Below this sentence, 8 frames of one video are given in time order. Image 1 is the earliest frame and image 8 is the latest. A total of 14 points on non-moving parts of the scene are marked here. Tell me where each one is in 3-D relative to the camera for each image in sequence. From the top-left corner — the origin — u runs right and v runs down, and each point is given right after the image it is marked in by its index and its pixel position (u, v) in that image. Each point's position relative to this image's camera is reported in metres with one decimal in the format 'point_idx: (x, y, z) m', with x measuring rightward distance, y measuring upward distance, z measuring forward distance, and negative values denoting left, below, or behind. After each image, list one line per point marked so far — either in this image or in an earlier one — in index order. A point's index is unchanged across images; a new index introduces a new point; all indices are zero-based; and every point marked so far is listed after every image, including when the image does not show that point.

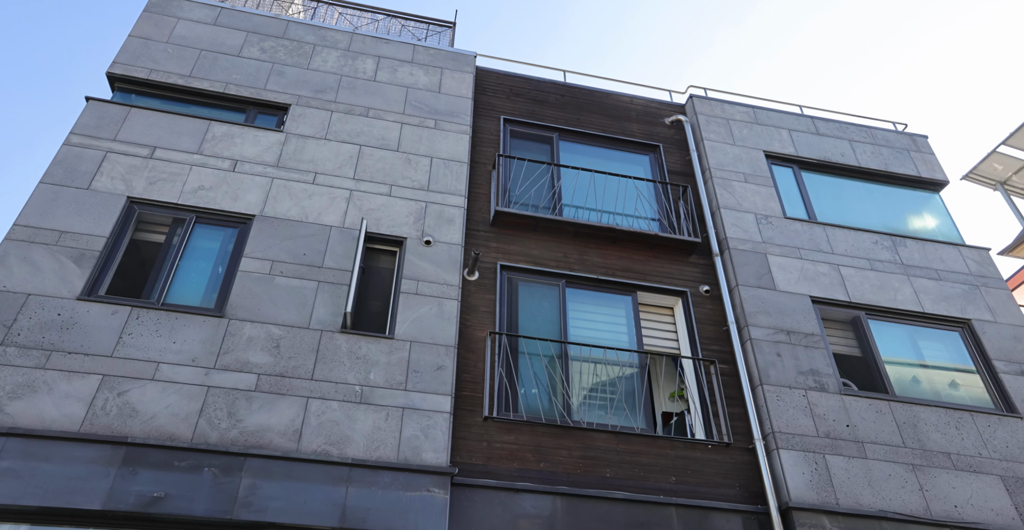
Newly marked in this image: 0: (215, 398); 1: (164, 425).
0: (-3.3, -1.5, +8.2) m
1: (-3.7, -1.7, +7.9) m
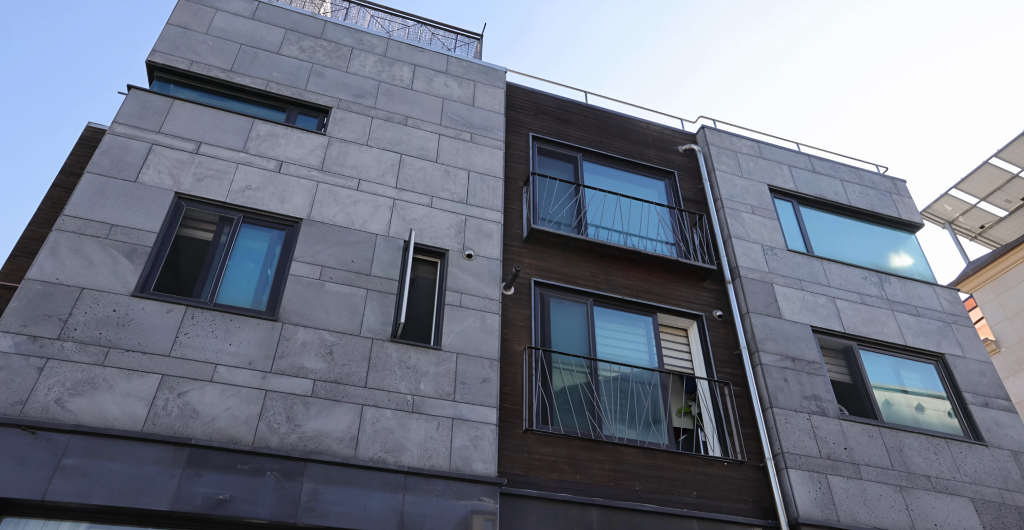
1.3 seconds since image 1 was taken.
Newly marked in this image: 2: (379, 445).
0: (-2.6, -1.5, +8.3) m
1: (-3.0, -1.7, +8.0) m
2: (-1.5, -2.0, +8.4) m
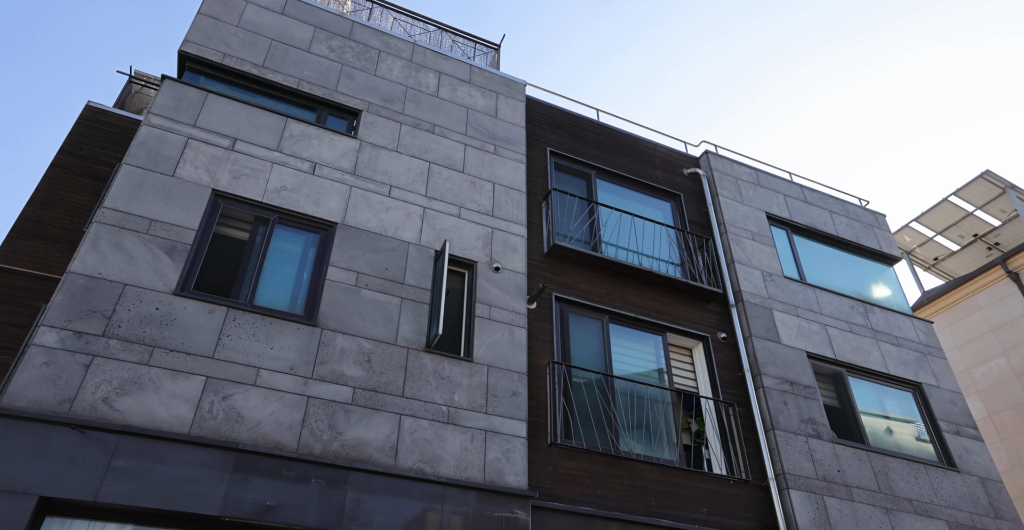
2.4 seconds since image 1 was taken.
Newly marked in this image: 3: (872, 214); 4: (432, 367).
0: (-2.2, -1.6, +8.3) m
1: (-2.6, -1.8, +8.0) m
2: (-1.1, -2.2, +8.5) m
3: (+7.9, +1.1, +16.4) m
4: (-1.0, -1.3, +9.3) m
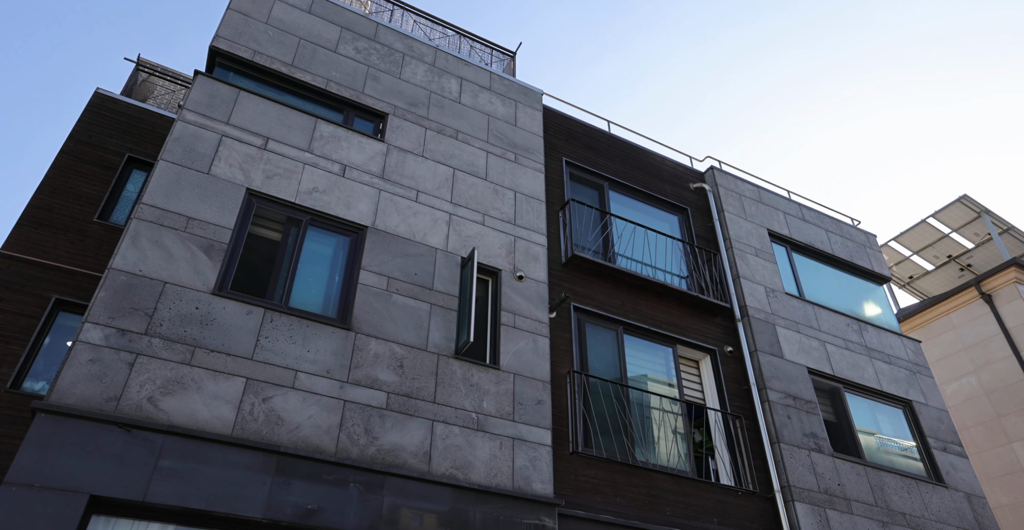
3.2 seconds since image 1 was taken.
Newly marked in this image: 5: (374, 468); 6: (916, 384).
0: (-1.8, -1.7, +8.4) m
1: (-2.2, -1.8, +8.0) m
2: (-0.7, -2.3, +8.6) m
3: (+7.9, +0.7, +16.9) m
4: (-0.6, -1.4, +9.4) m
5: (-1.5, -2.2, +8.1) m
6: (+7.8, -2.3, +14.4) m
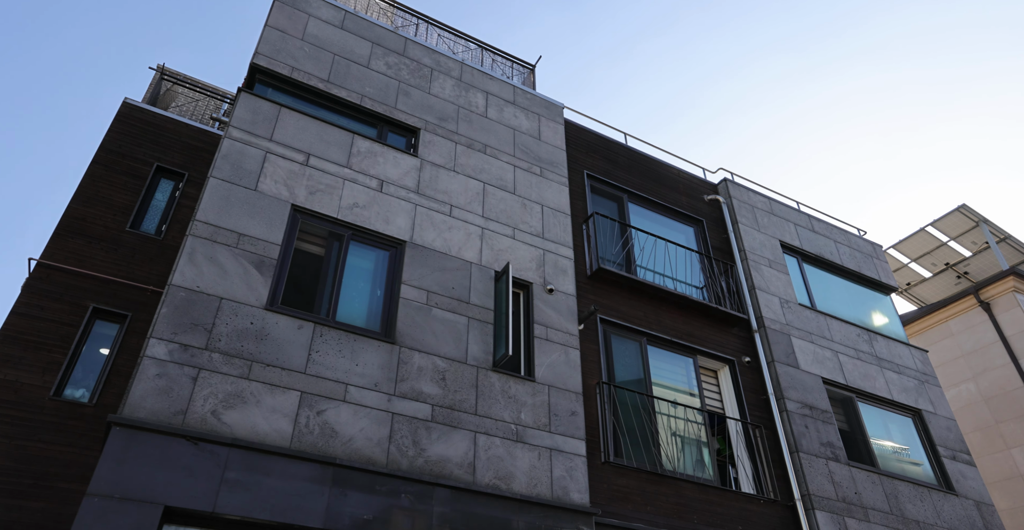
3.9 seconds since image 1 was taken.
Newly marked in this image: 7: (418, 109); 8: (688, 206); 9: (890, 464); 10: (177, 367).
0: (-1.3, -1.8, +8.6) m
1: (-1.7, -2.0, +8.3) m
2: (-0.2, -2.5, +8.9) m
3: (+8.3, +0.5, +17.4) m
4: (-0.2, -1.6, +9.7) m
5: (-1.0, -2.4, +8.4) m
6: (+8.1, -2.5, +14.8) m
7: (-1.5, +2.5, +12.0) m
8: (+3.5, +1.2, +15.0) m
9: (+6.6, -3.5, +13.2) m
10: (-3.4, -1.1, +7.7) m
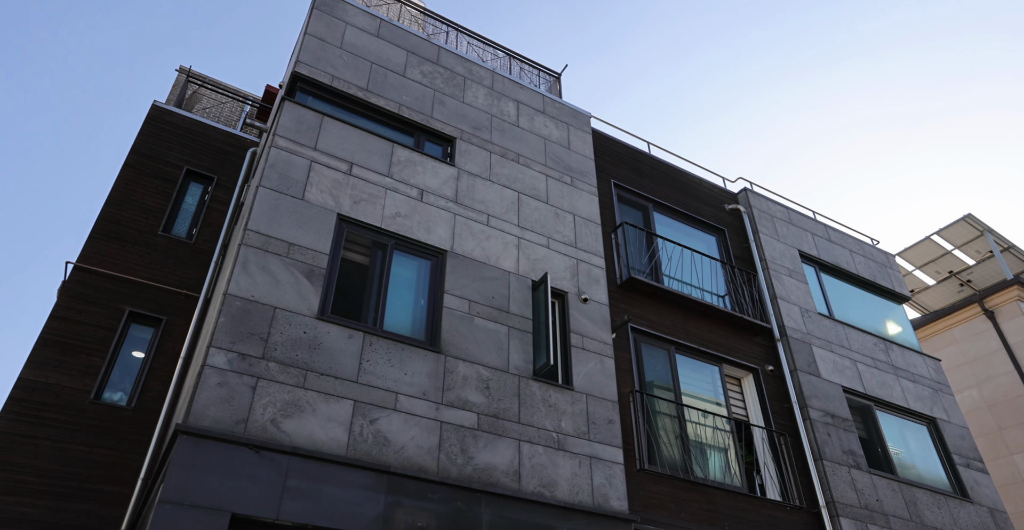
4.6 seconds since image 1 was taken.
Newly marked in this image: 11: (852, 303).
0: (-0.7, -2.0, +8.8) m
1: (-1.1, -2.1, +8.4) m
2: (+0.3, -2.6, +9.1) m
3: (+8.7, +0.2, +17.6) m
4: (+0.4, -1.7, +9.9) m
5: (-0.4, -2.5, +8.5) m
6: (+8.6, -2.8, +15.1) m
7: (-0.9, +2.4, +12.1) m
8: (+4.0, +1.0, +15.2) m
9: (+7.1, -3.7, +13.5) m
10: (-2.9, -1.2, +7.9) m
11: (+7.2, -0.8, +16.0) m
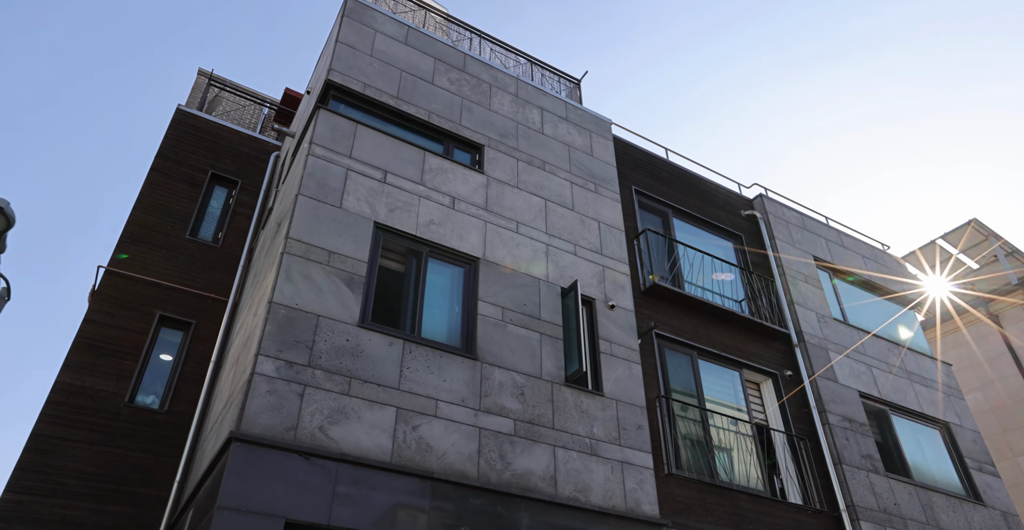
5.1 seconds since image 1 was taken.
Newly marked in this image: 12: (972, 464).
0: (-0.3, -2.1, +9.0) m
1: (-0.7, -2.3, +8.6) m
2: (+0.7, -2.7, +9.3) m
3: (+9.1, +0.1, +17.9) m
4: (+0.8, -1.8, +10.0) m
5: (0.0, -2.6, +8.7) m
6: (+9.0, -2.9, +15.3) m
7: (-0.5, +2.3, +12.2) m
8: (+4.4, +0.9, +15.4) m
9: (+7.5, -3.8, +13.7) m
10: (-2.4, -1.3, +8.0) m
11: (+7.6, -0.9, +16.2) m
12: (+8.9, -3.8, +14.5) m
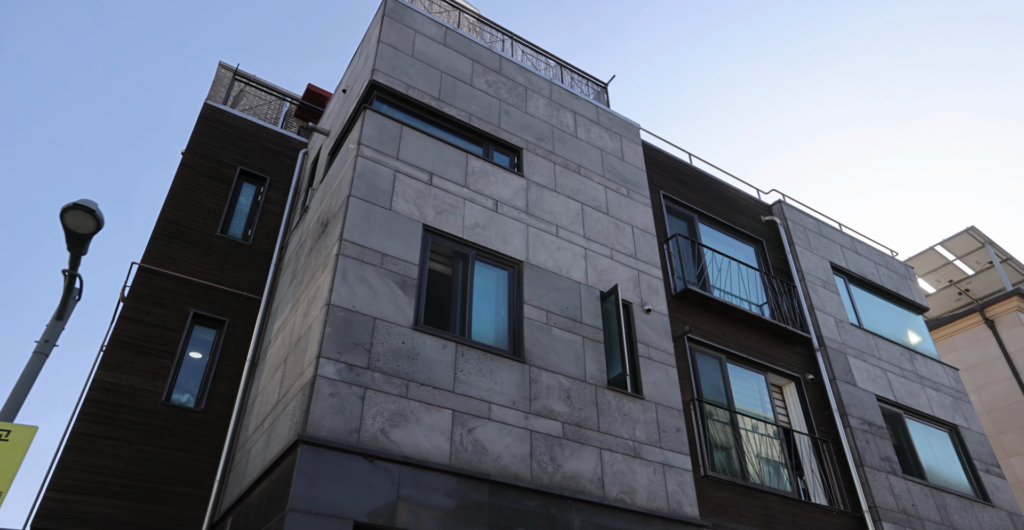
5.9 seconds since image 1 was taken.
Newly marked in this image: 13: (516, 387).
0: (+0.3, -2.1, +9.1) m
1: (0.0, -2.3, +8.7) m
2: (+1.3, -2.8, +9.4) m
3: (+9.5, 0.0, +18.2) m
4: (+1.4, -1.9, +10.2) m
5: (+0.6, -2.7, +8.8) m
6: (+9.4, -3.0, +15.7) m
7: (+0.1, +2.3, +12.3) m
8: (+4.9, +0.8, +15.6) m
9: (+7.9, -4.0, +14.0) m
10: (-1.8, -1.3, +8.0) m
11: (+8.1, -1.1, +16.5) m
12: (+9.3, -4.0, +14.9) m
13: (0.0, -1.5, +9.3) m
